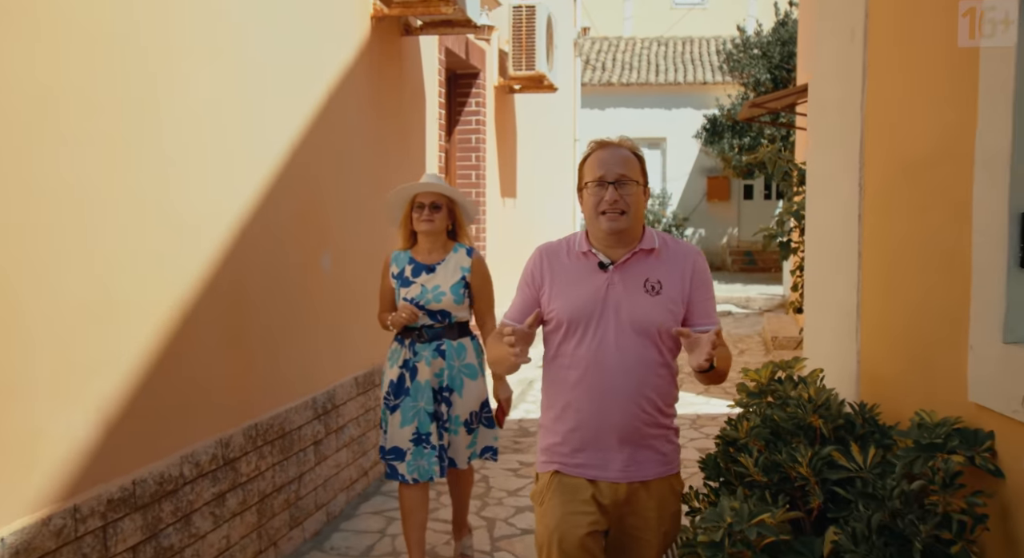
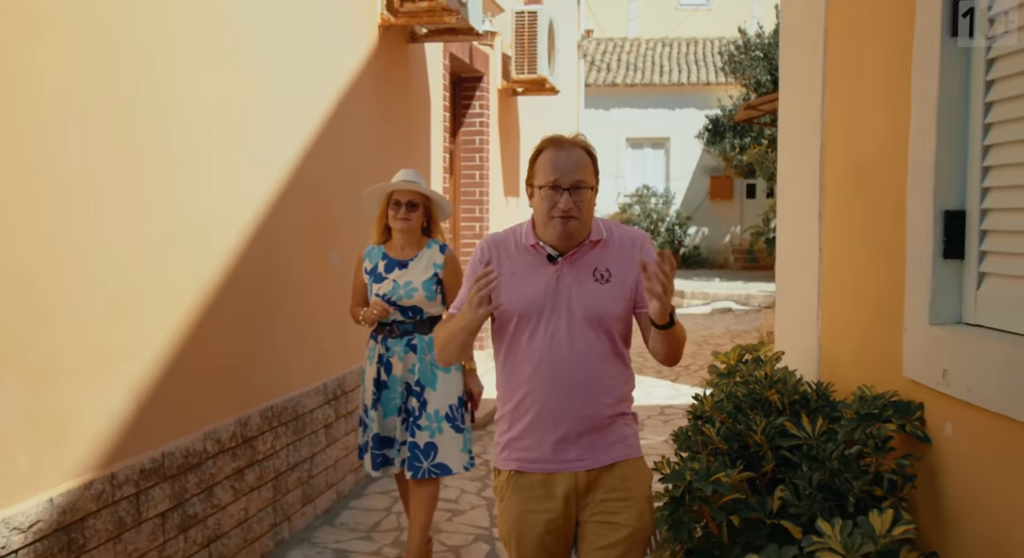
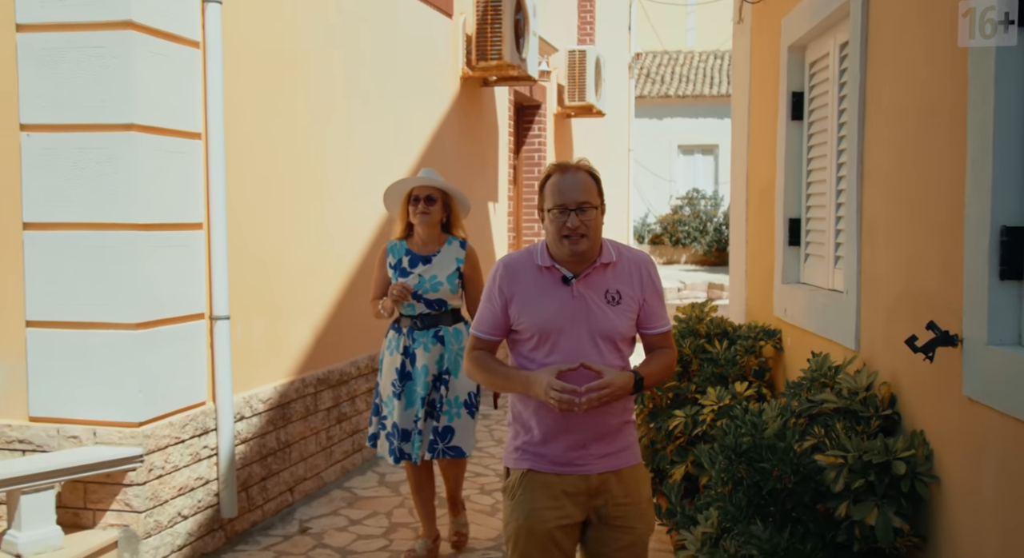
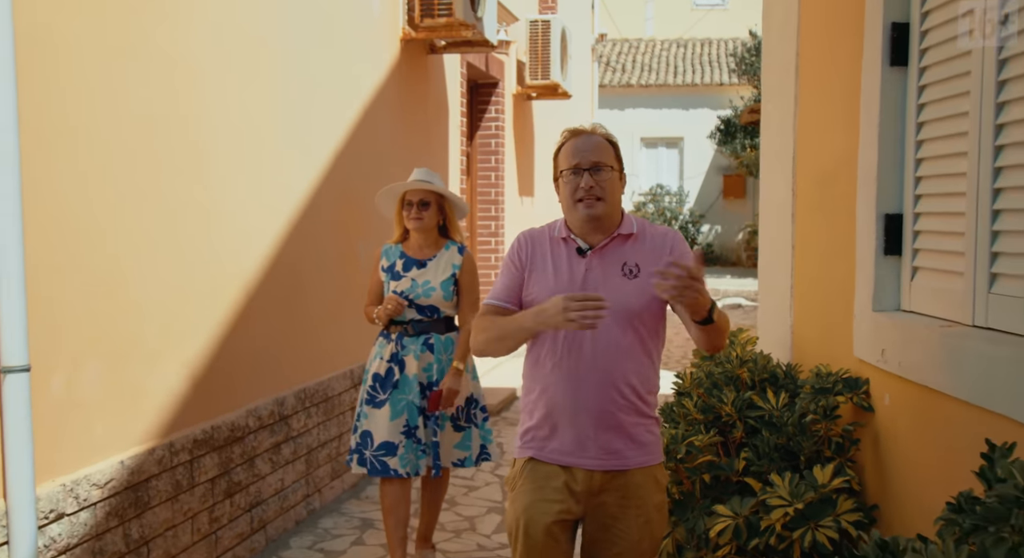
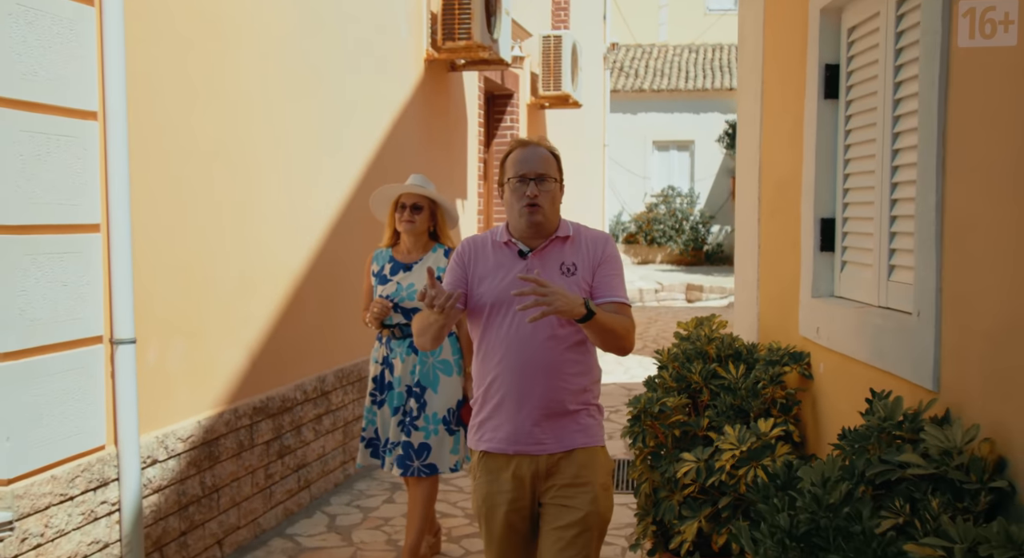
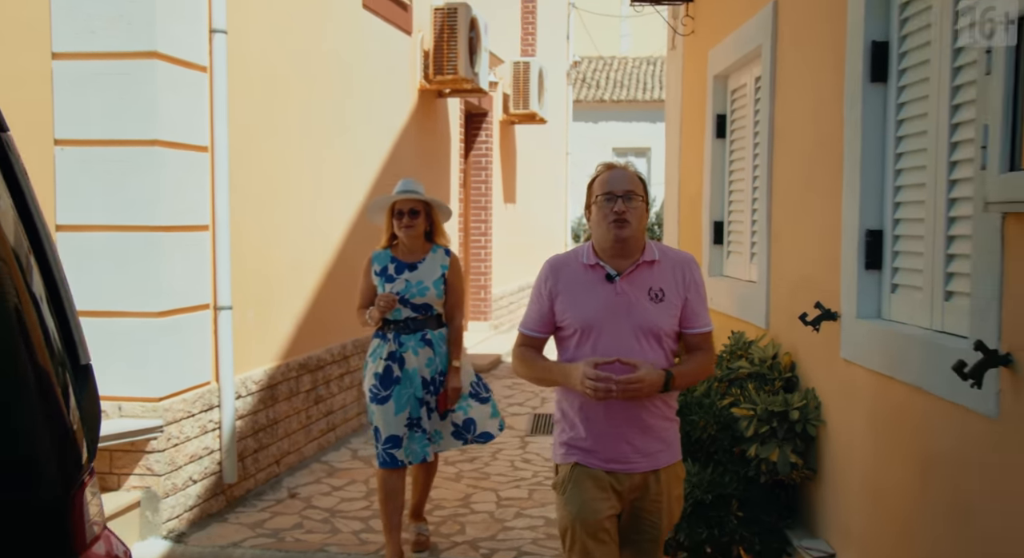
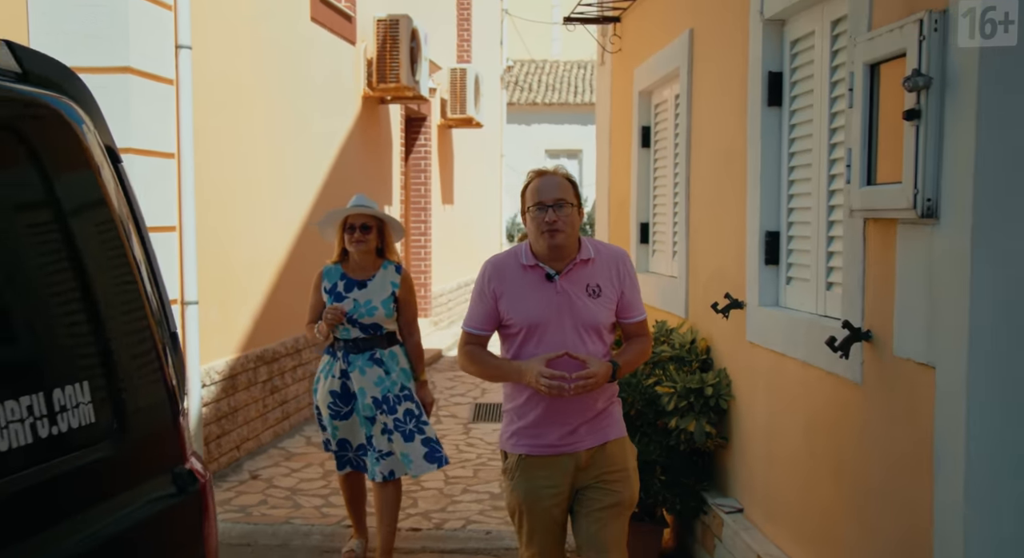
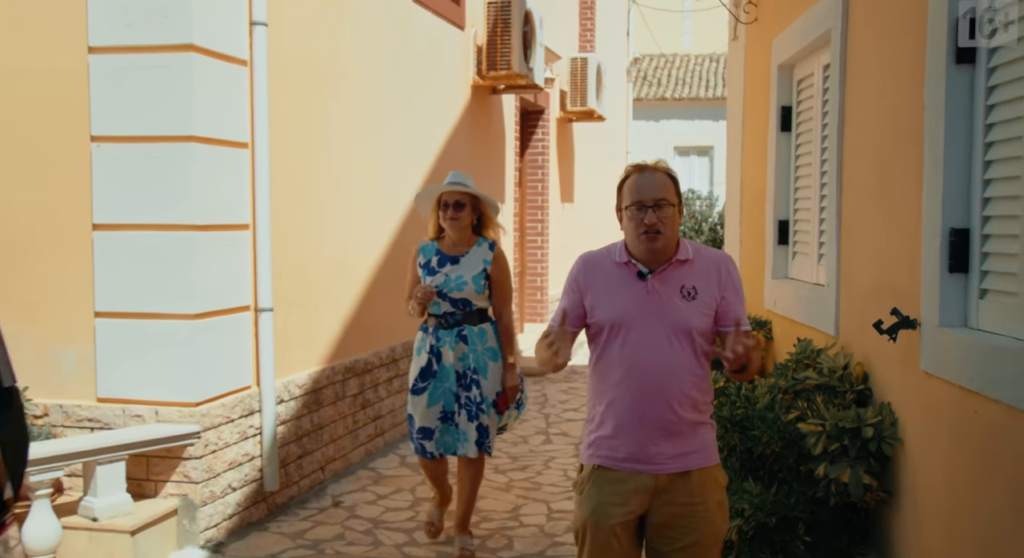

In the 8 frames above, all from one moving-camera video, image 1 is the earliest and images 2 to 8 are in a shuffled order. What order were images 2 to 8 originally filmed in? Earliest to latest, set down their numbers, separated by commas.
2, 4, 5, 3, 8, 6, 7
